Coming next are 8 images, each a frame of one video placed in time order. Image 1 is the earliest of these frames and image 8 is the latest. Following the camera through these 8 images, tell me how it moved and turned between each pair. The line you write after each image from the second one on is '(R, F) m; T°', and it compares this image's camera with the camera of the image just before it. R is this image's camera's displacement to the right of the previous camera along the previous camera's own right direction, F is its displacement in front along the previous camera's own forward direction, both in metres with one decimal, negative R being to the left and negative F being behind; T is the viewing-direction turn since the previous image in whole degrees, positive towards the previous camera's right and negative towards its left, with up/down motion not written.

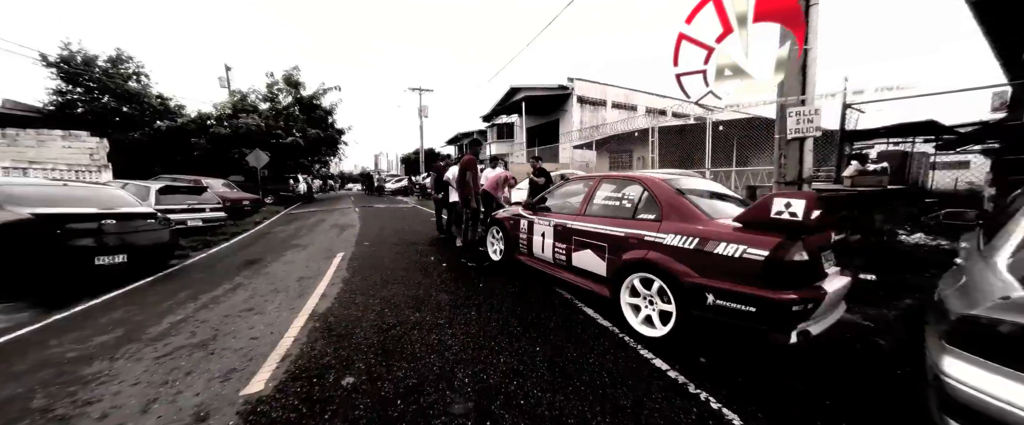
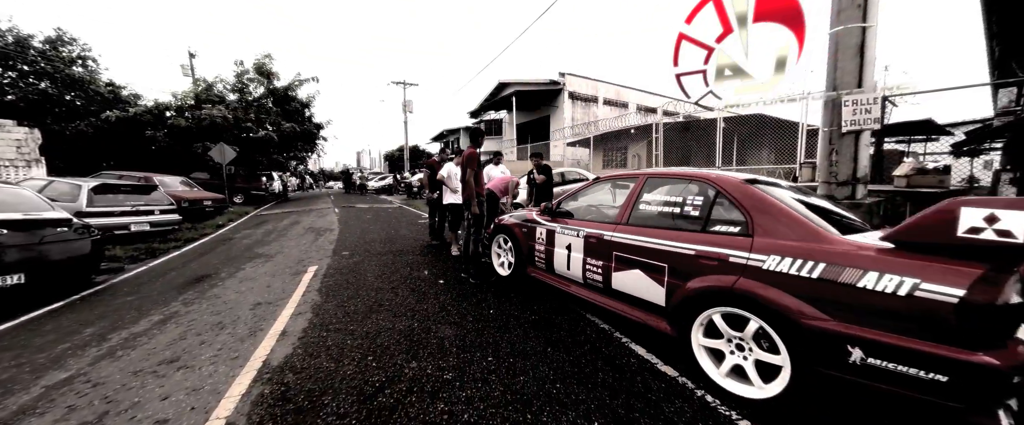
(-0.3, +0.8) m; +3°
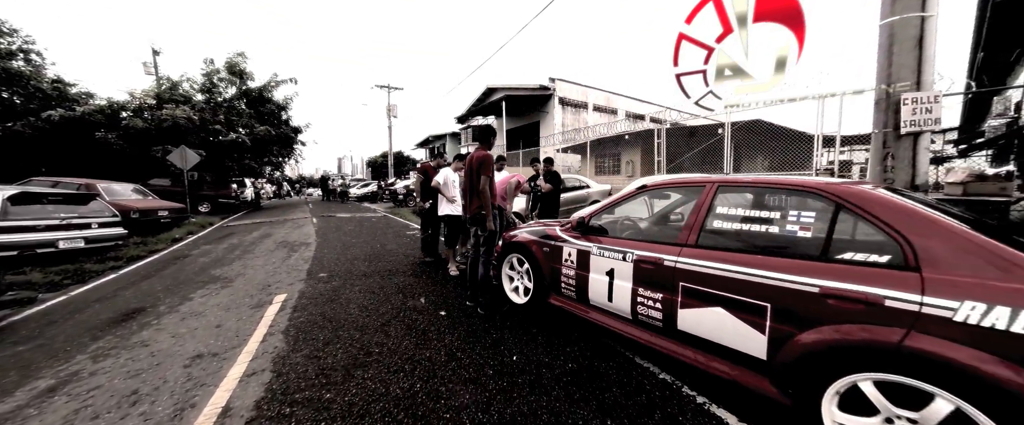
(-0.3, +0.7) m; +3°
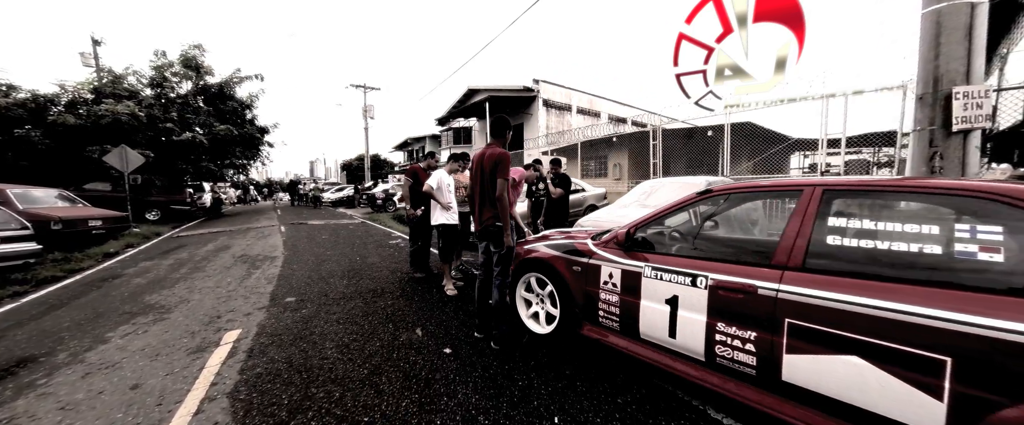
(-0.4, +0.7) m; +4°
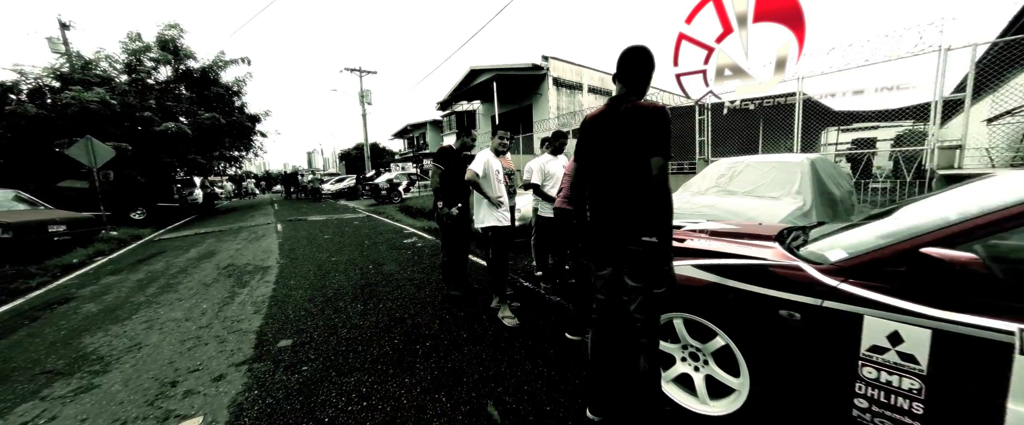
(-0.7, +1.2) m; 0°
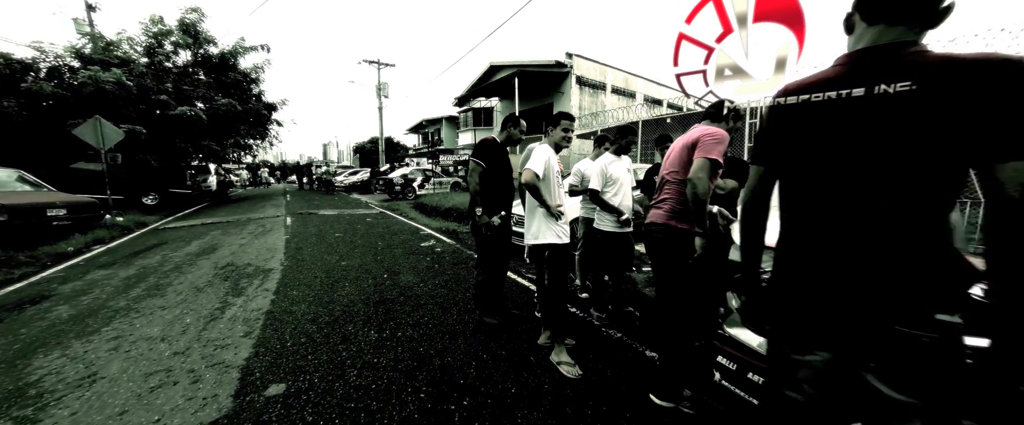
(-0.4, +0.7) m; -2°
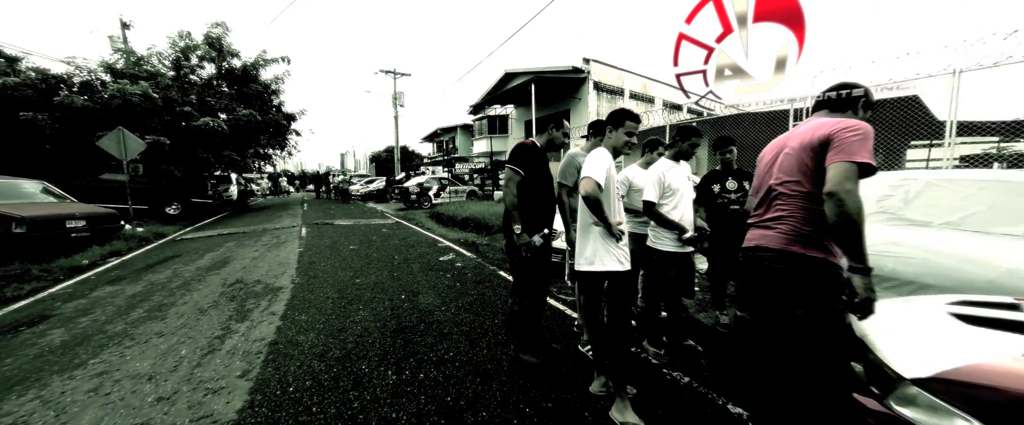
(-0.2, +0.4) m; -2°
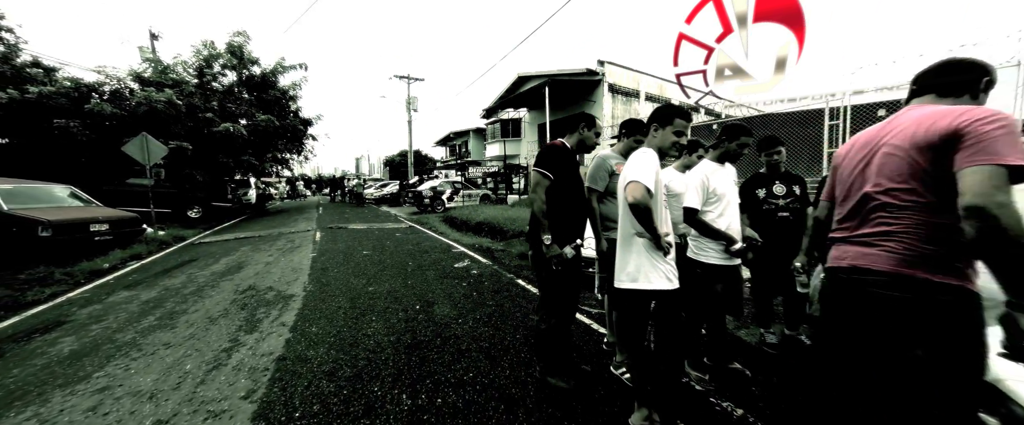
(-0.1, +0.2) m; -2°
